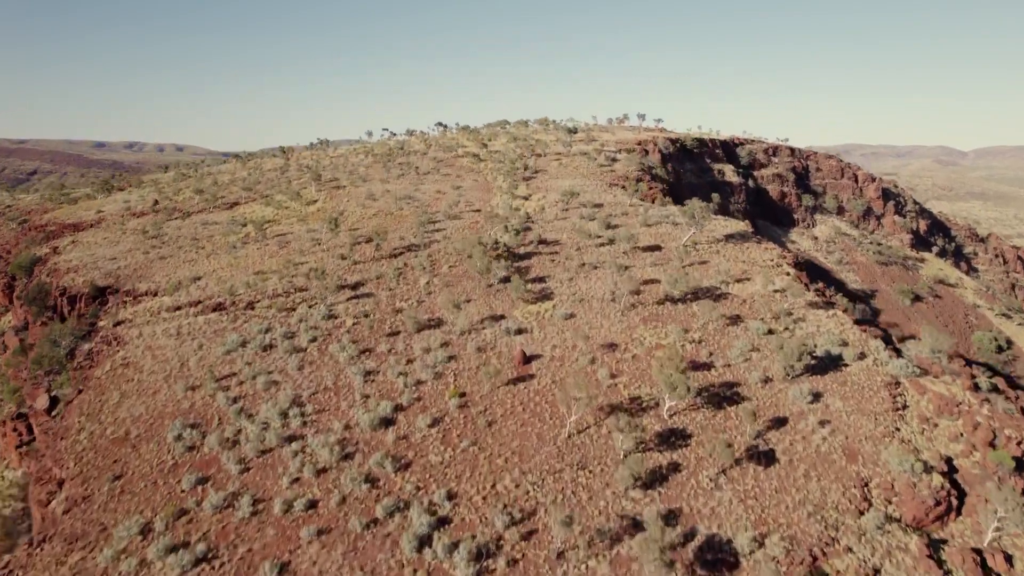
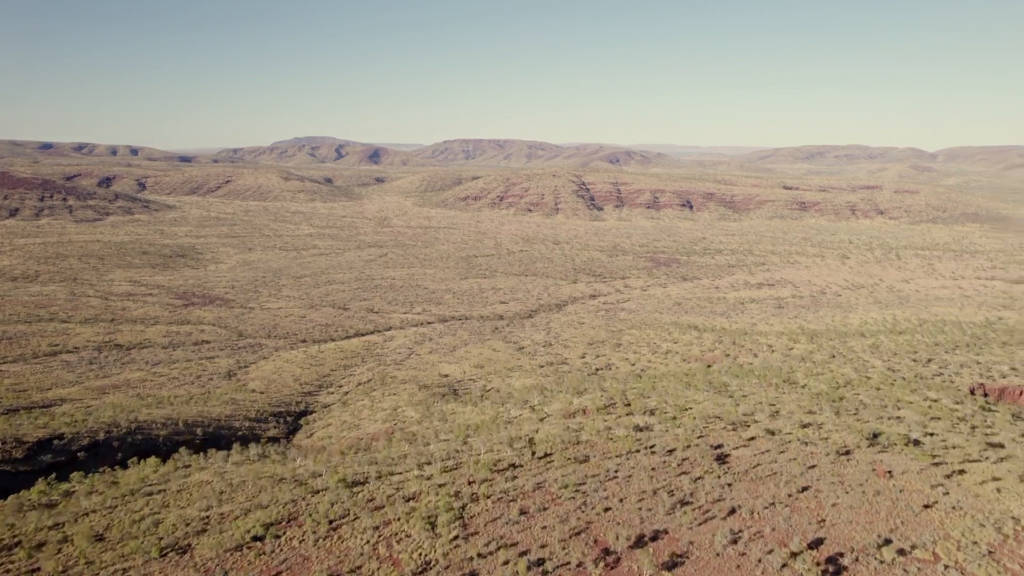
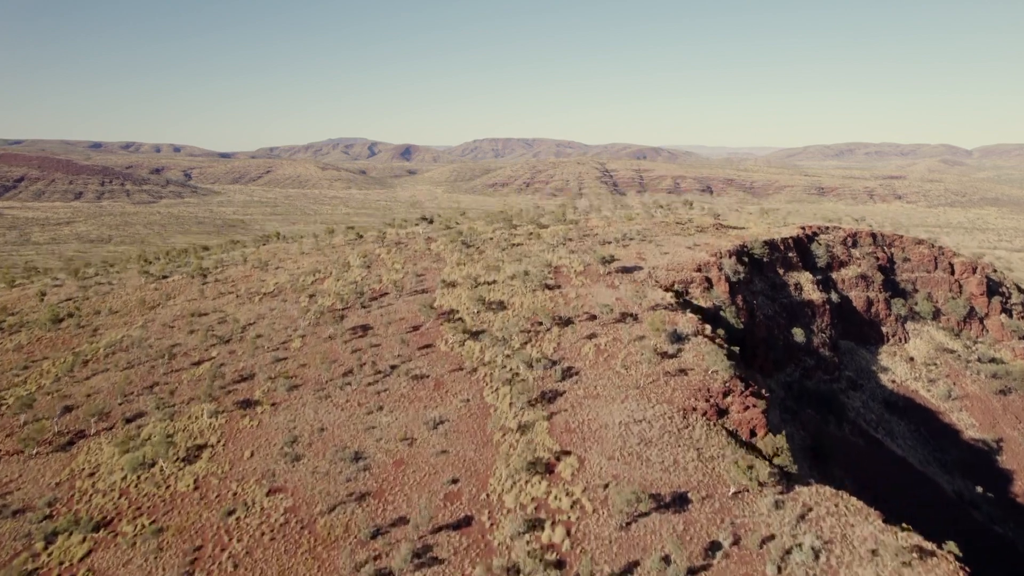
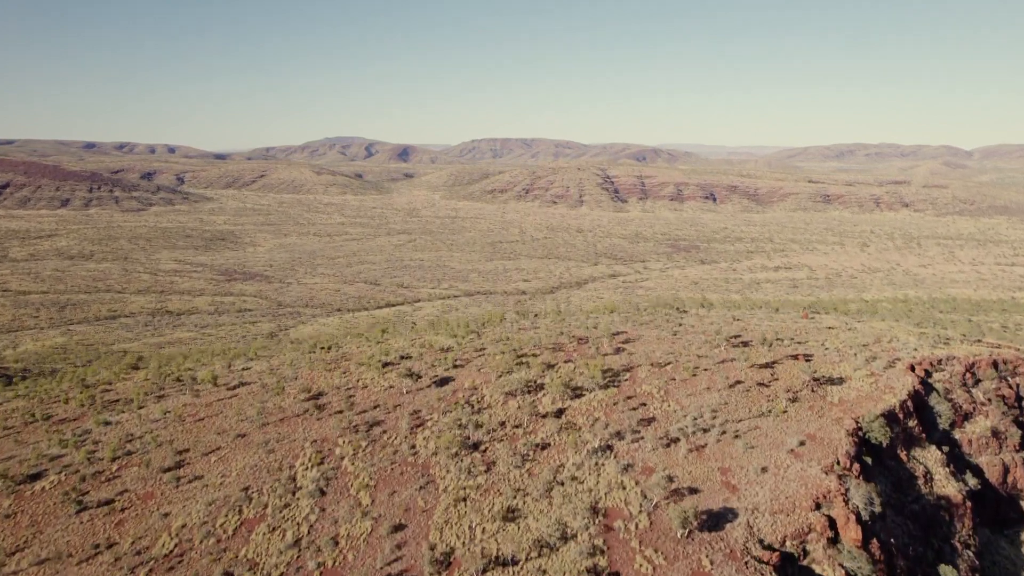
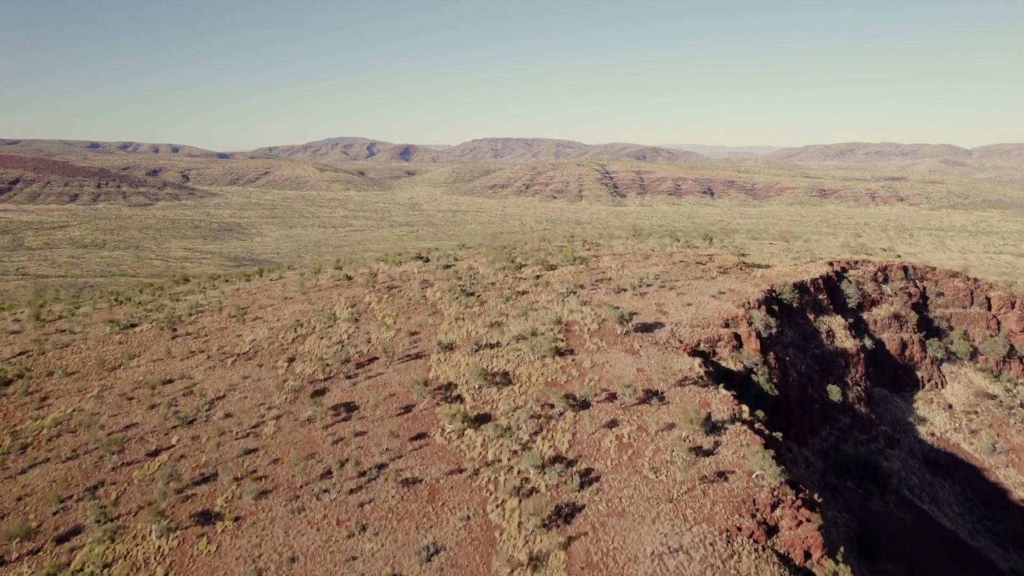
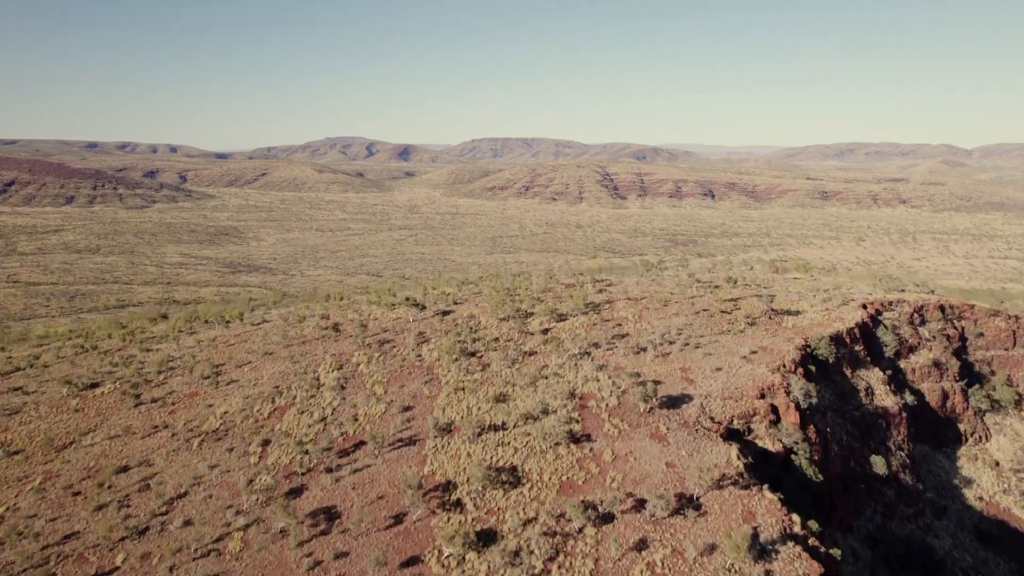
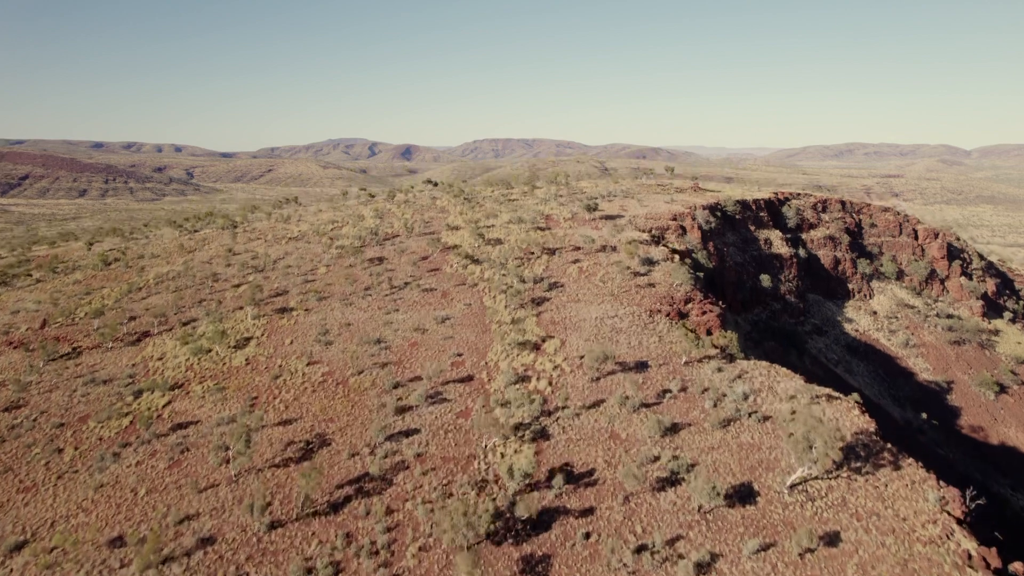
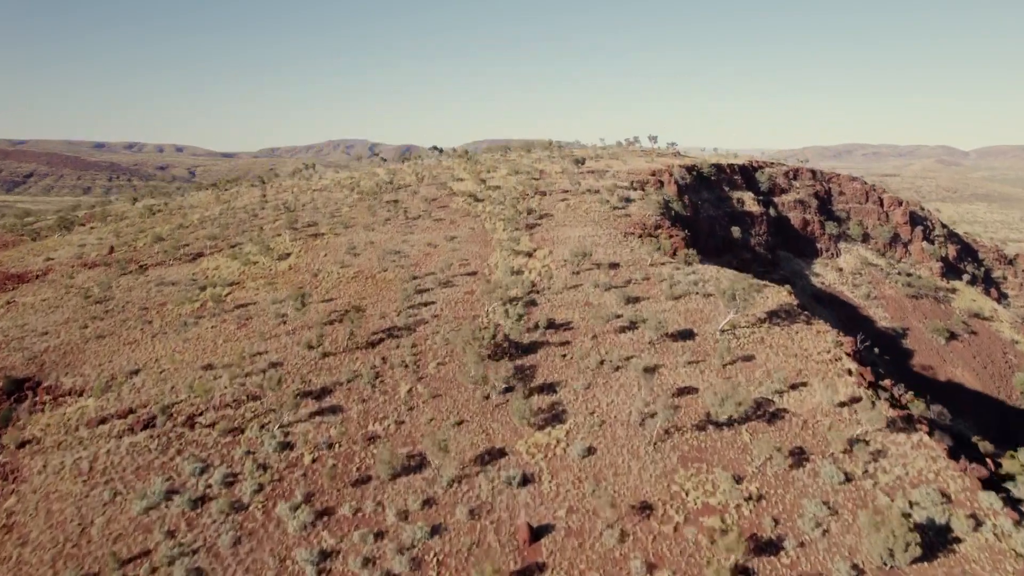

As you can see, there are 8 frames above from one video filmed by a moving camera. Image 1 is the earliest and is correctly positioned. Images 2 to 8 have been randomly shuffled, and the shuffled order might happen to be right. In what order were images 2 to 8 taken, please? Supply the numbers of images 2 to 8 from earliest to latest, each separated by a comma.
8, 7, 3, 5, 6, 4, 2
